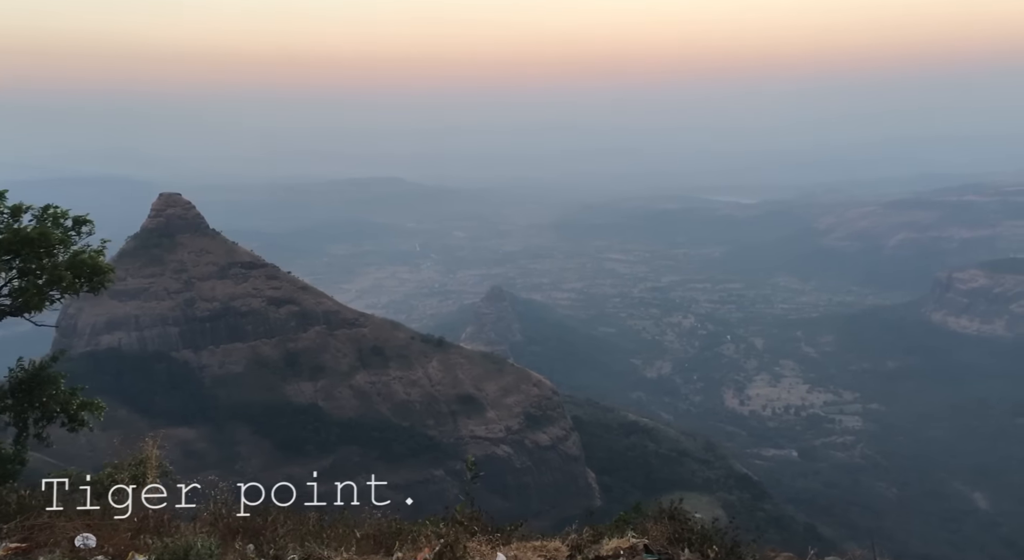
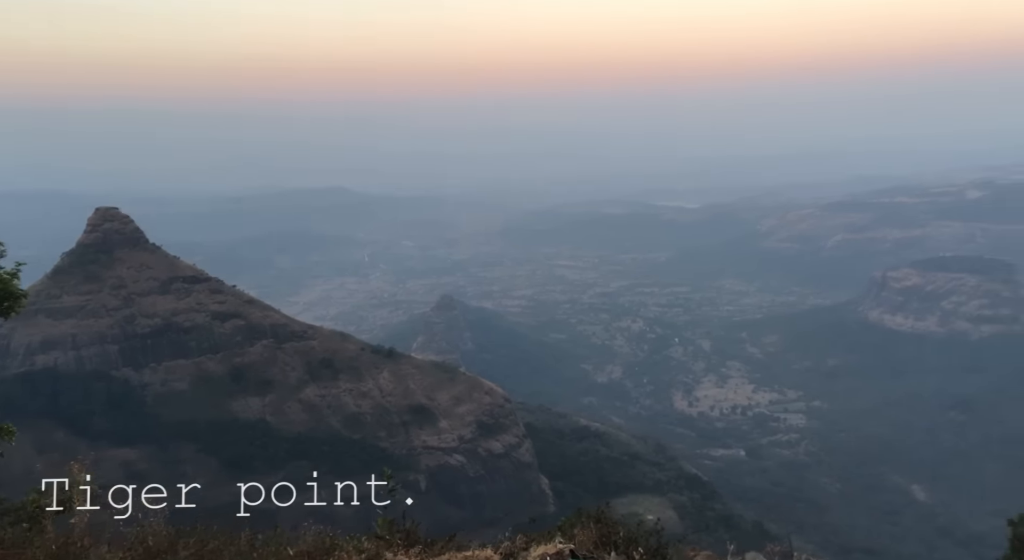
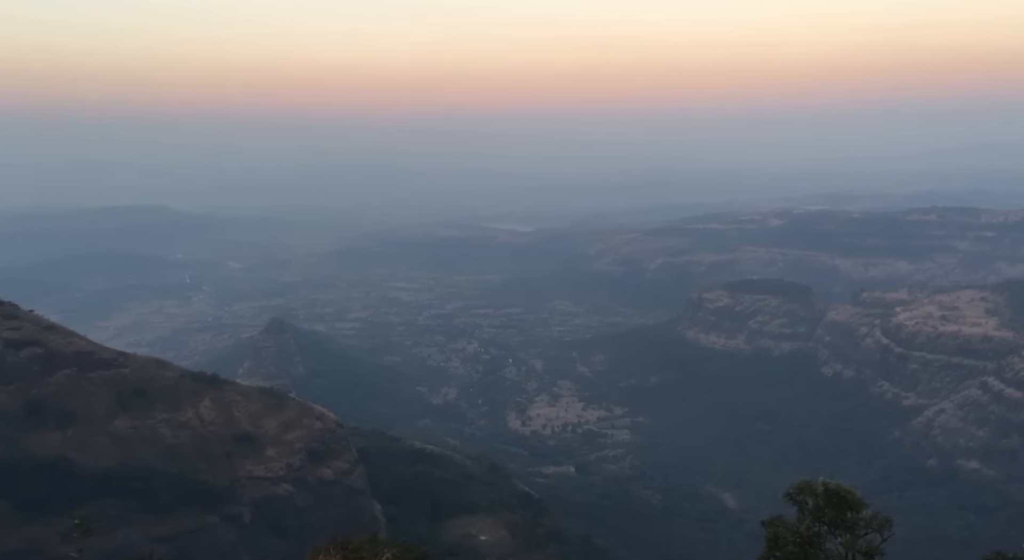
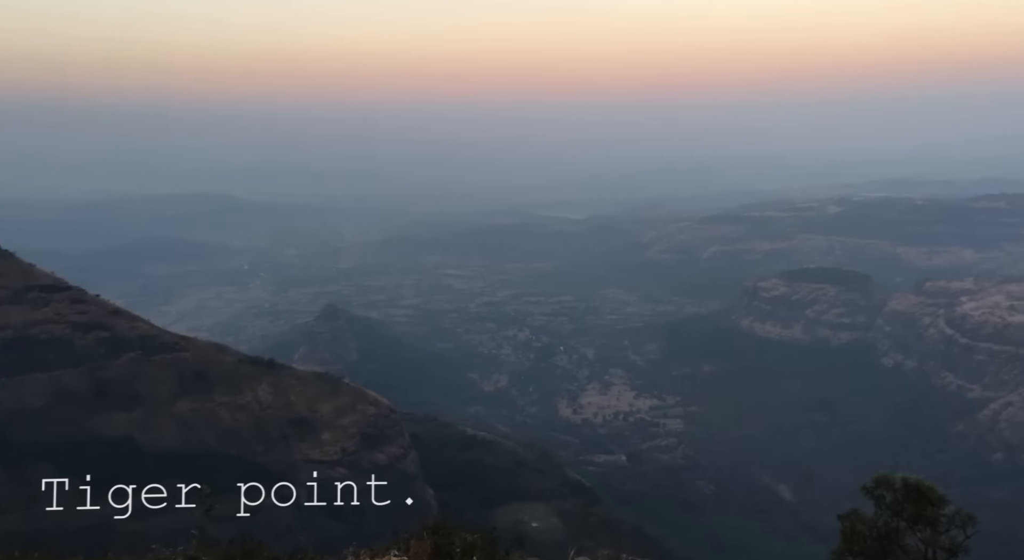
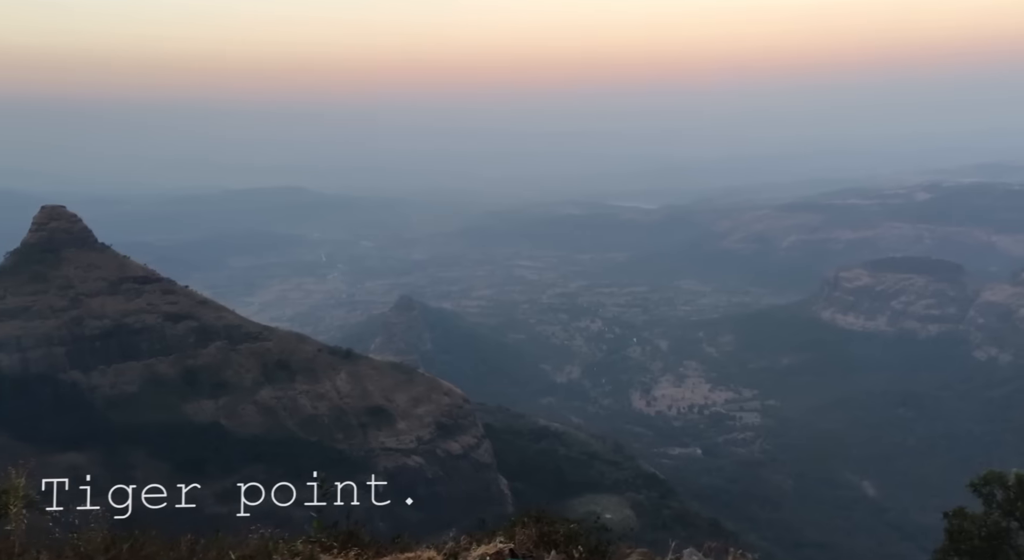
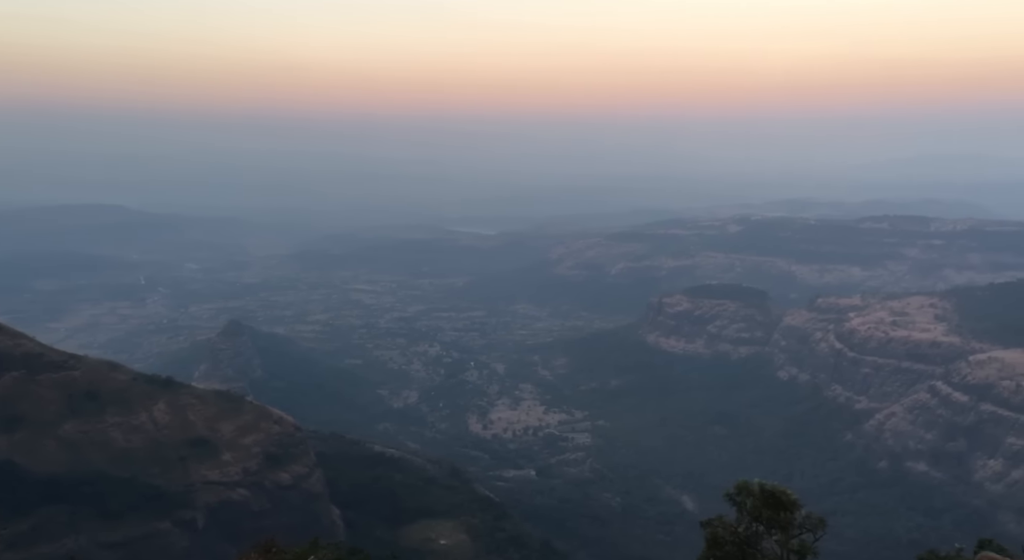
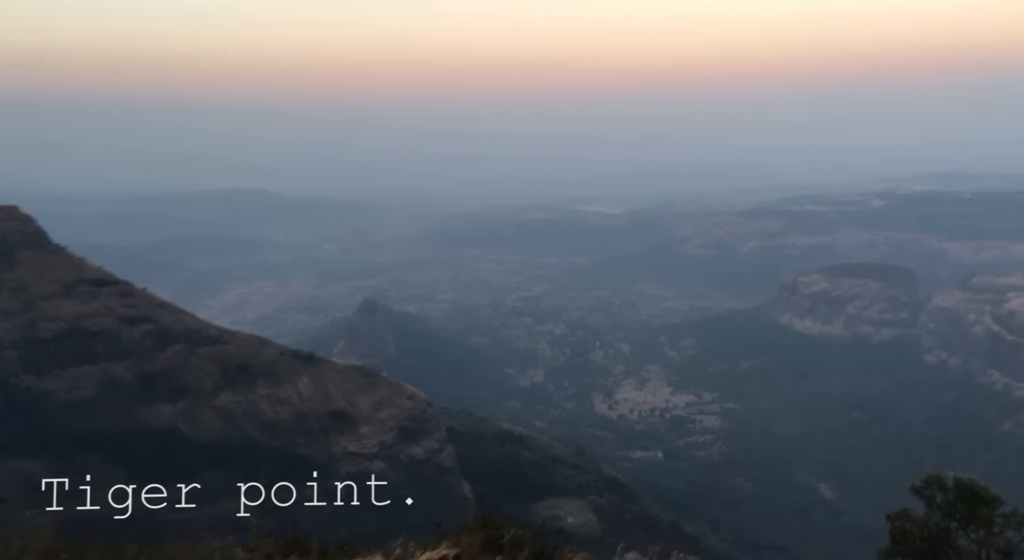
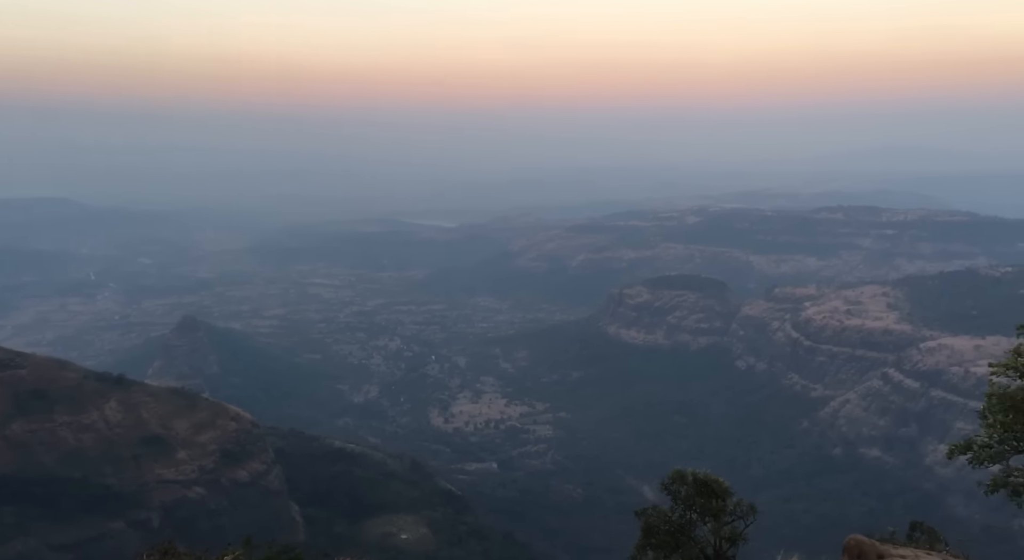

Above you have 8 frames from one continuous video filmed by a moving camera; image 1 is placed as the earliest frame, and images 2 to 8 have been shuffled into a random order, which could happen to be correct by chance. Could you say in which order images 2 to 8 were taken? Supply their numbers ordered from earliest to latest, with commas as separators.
2, 5, 7, 4, 3, 6, 8
